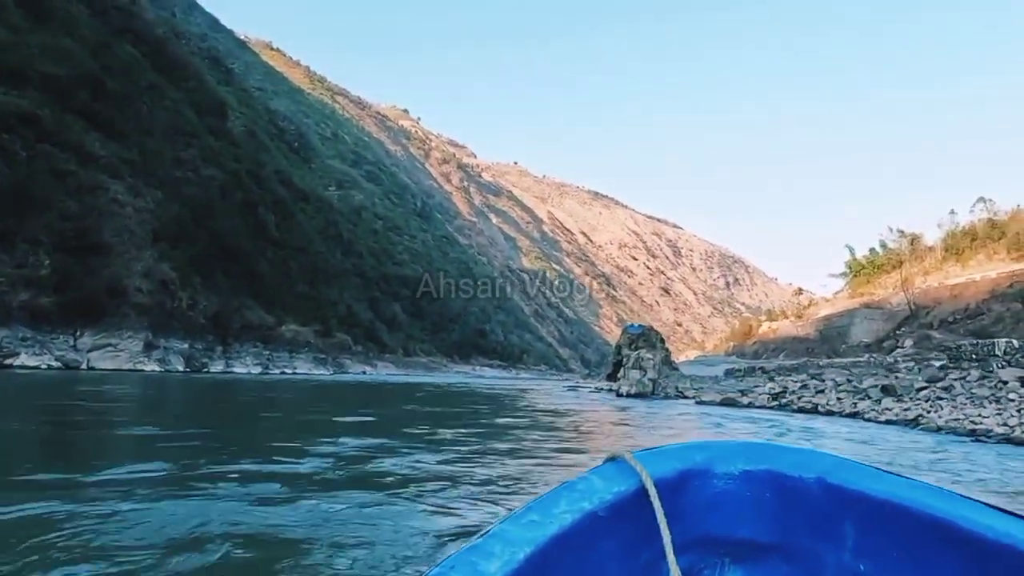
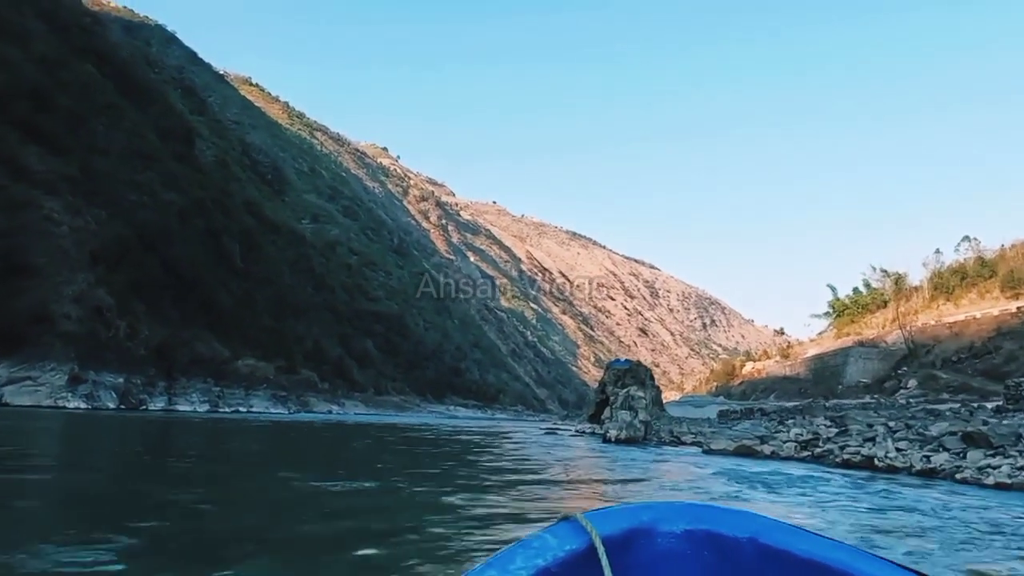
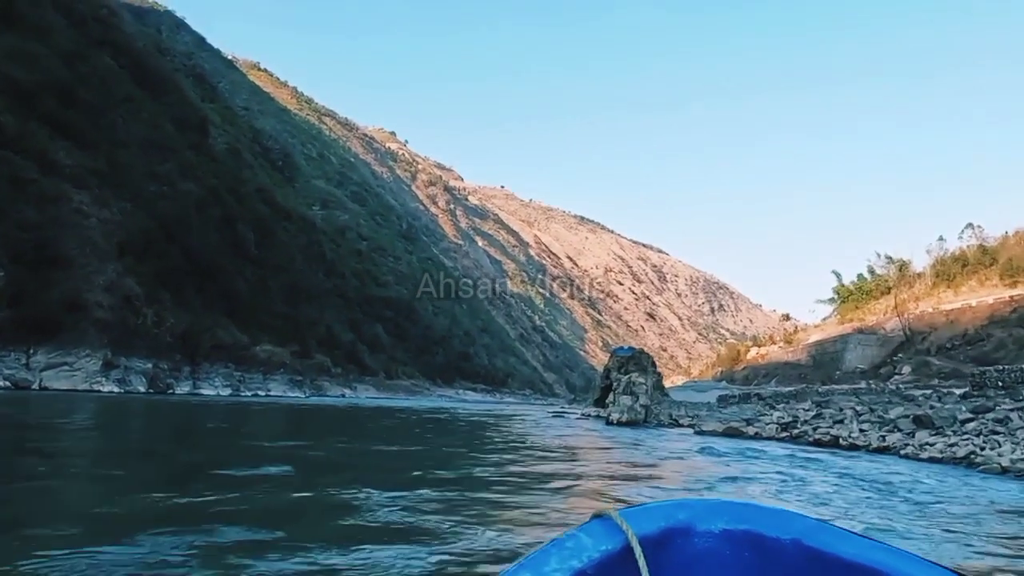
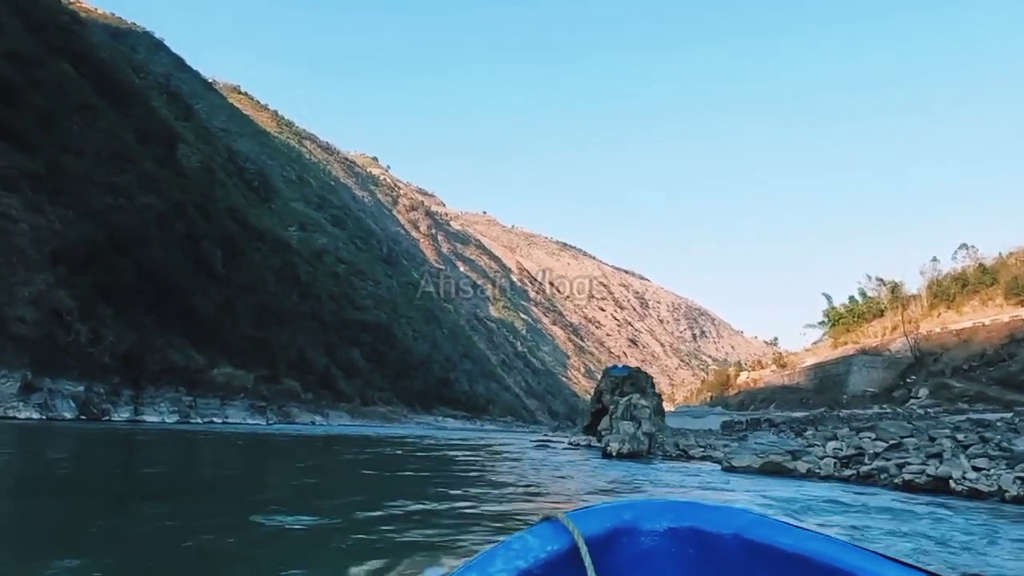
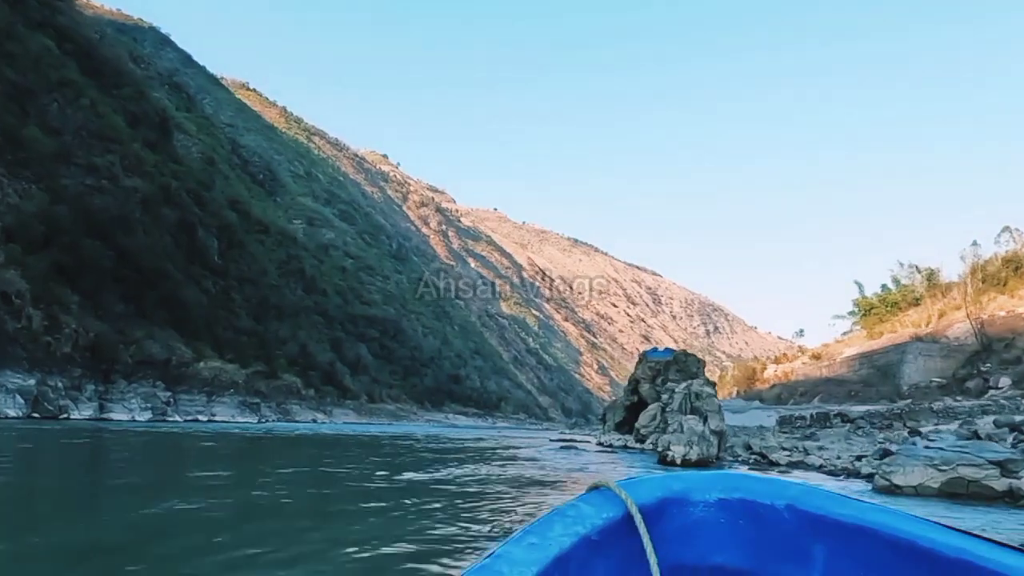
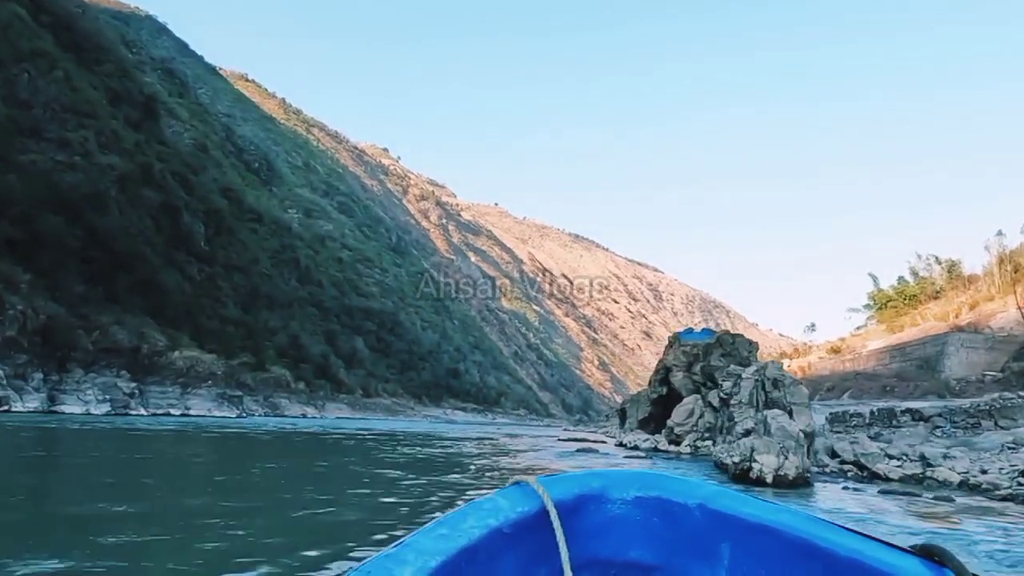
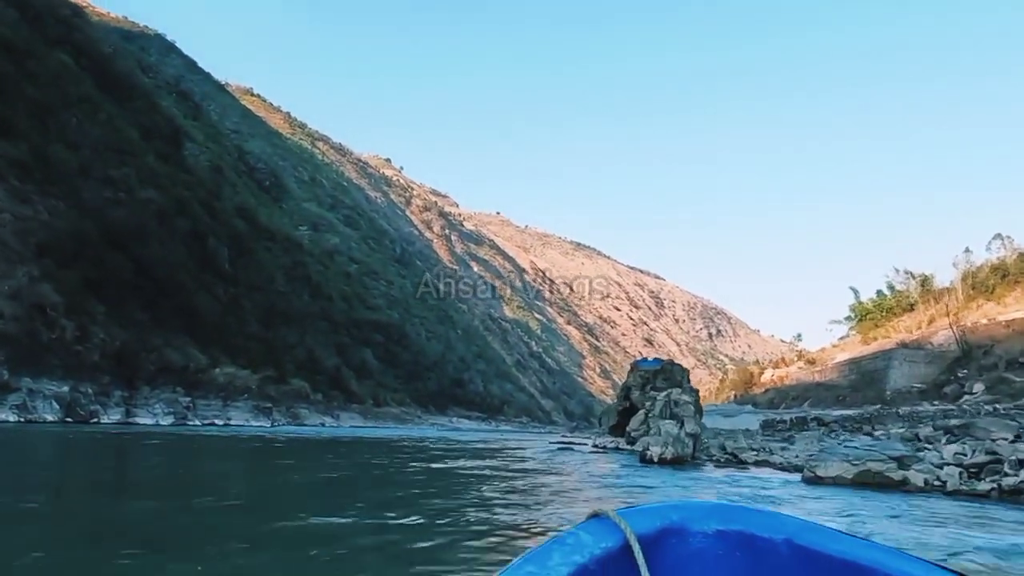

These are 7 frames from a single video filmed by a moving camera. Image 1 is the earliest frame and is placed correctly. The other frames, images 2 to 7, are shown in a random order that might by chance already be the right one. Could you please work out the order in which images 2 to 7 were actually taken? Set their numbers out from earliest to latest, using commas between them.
3, 2, 4, 7, 5, 6
